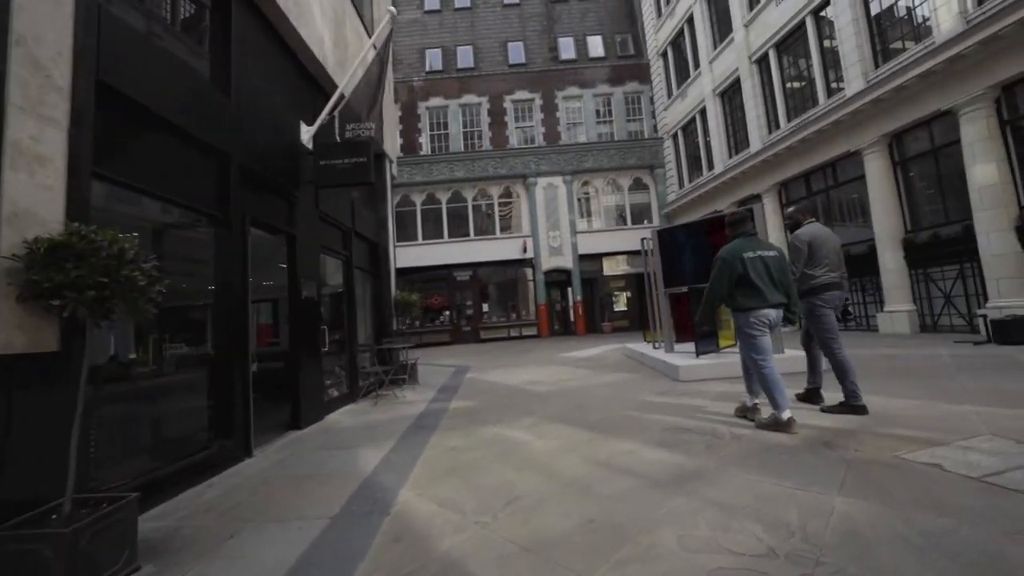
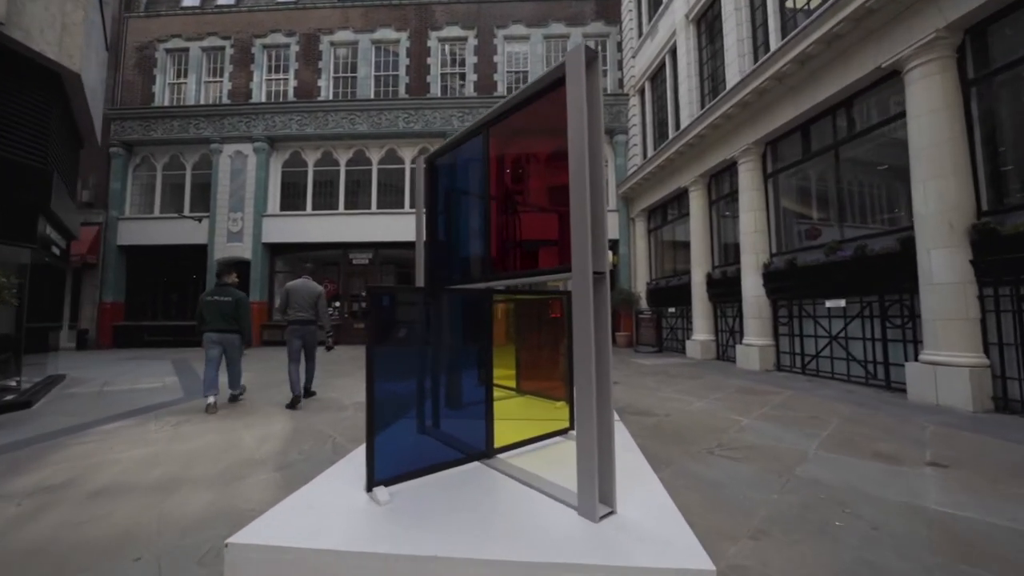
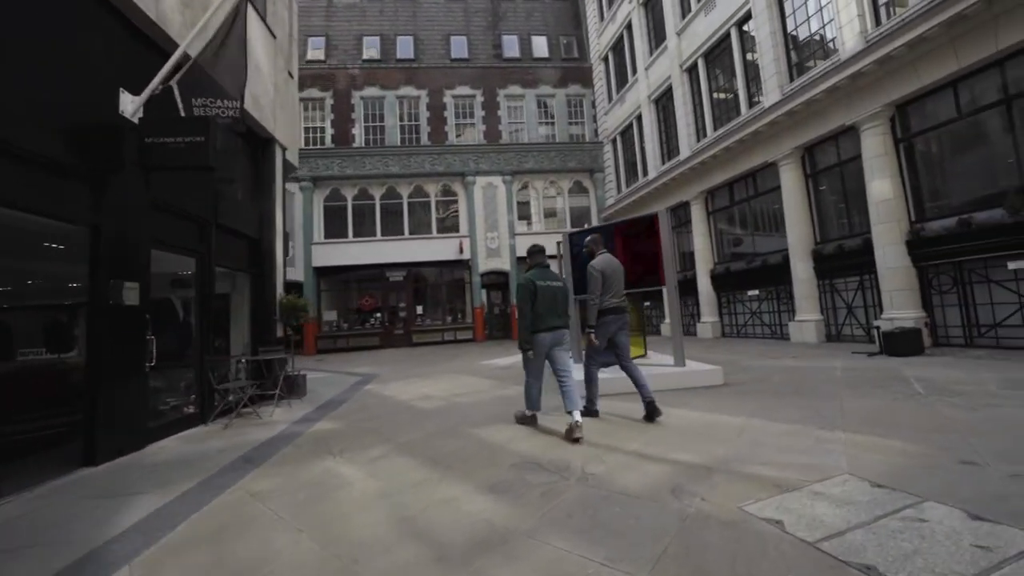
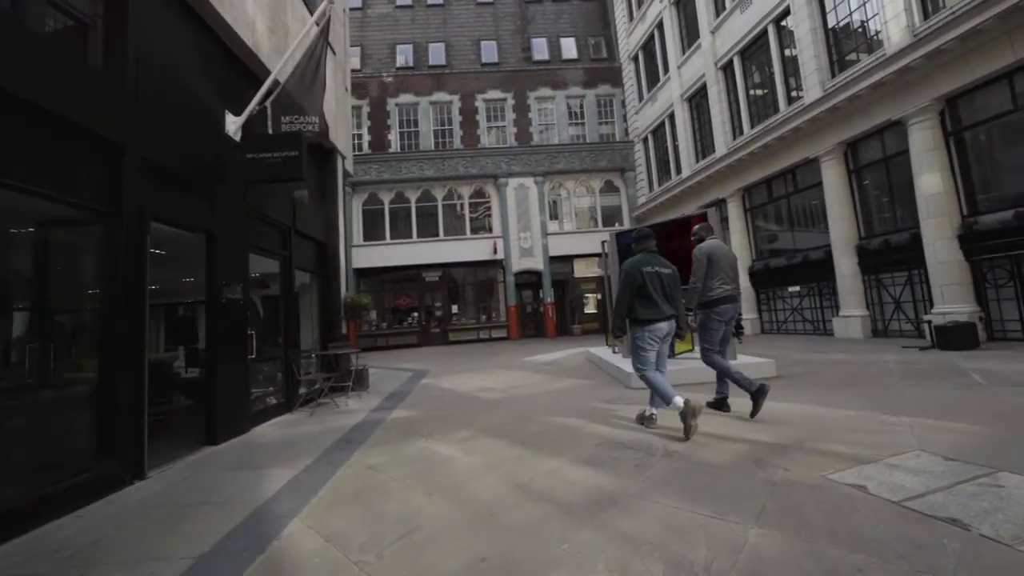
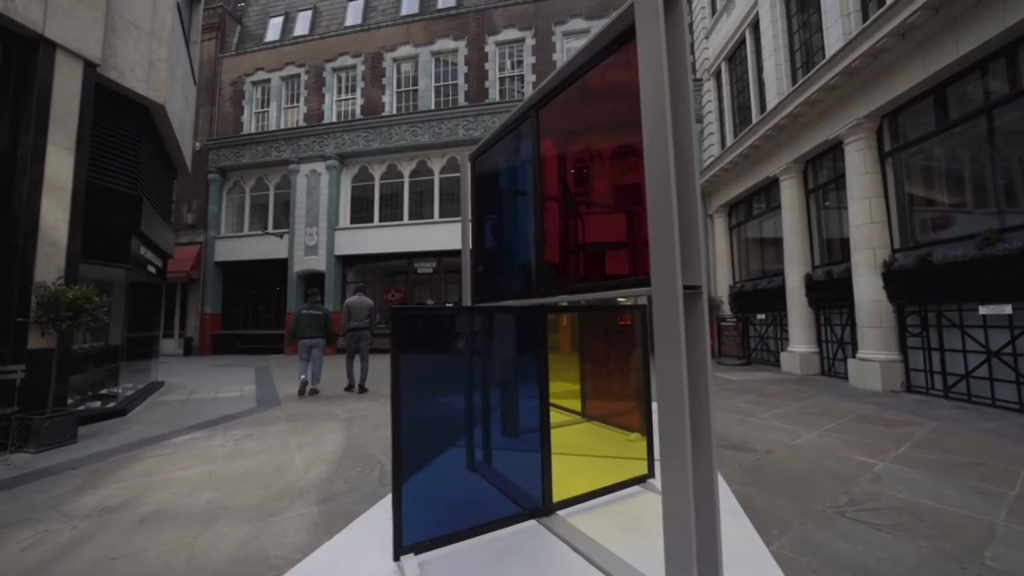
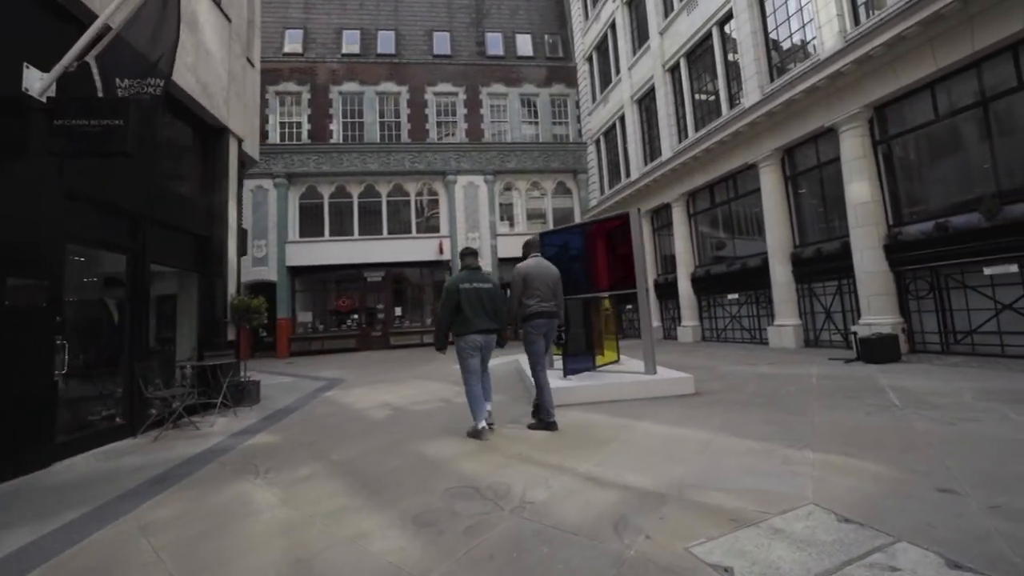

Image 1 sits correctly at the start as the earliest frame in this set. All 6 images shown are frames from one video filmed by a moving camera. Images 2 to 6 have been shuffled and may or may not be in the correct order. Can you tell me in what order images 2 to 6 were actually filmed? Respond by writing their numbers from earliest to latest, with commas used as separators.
4, 3, 6, 2, 5
